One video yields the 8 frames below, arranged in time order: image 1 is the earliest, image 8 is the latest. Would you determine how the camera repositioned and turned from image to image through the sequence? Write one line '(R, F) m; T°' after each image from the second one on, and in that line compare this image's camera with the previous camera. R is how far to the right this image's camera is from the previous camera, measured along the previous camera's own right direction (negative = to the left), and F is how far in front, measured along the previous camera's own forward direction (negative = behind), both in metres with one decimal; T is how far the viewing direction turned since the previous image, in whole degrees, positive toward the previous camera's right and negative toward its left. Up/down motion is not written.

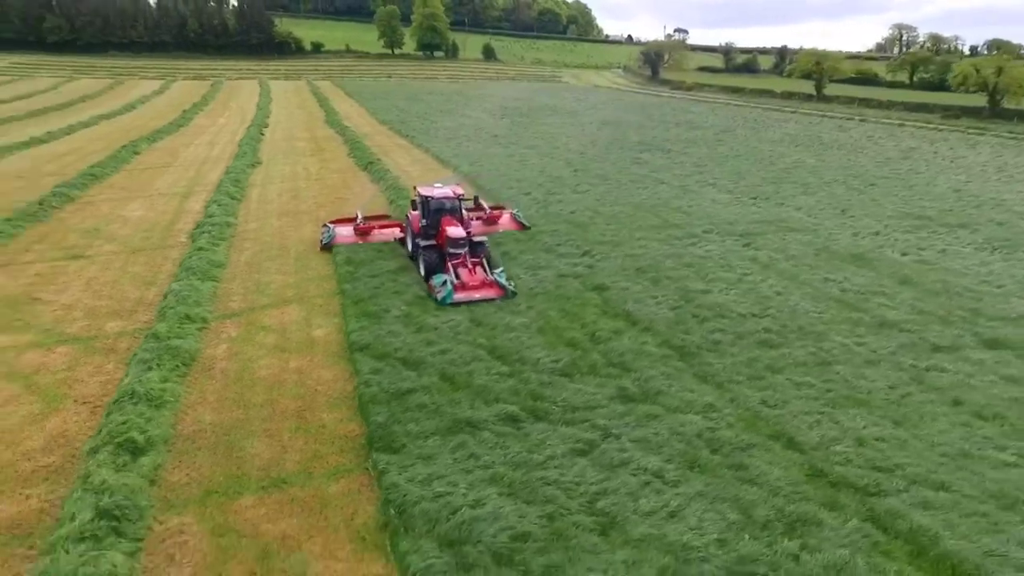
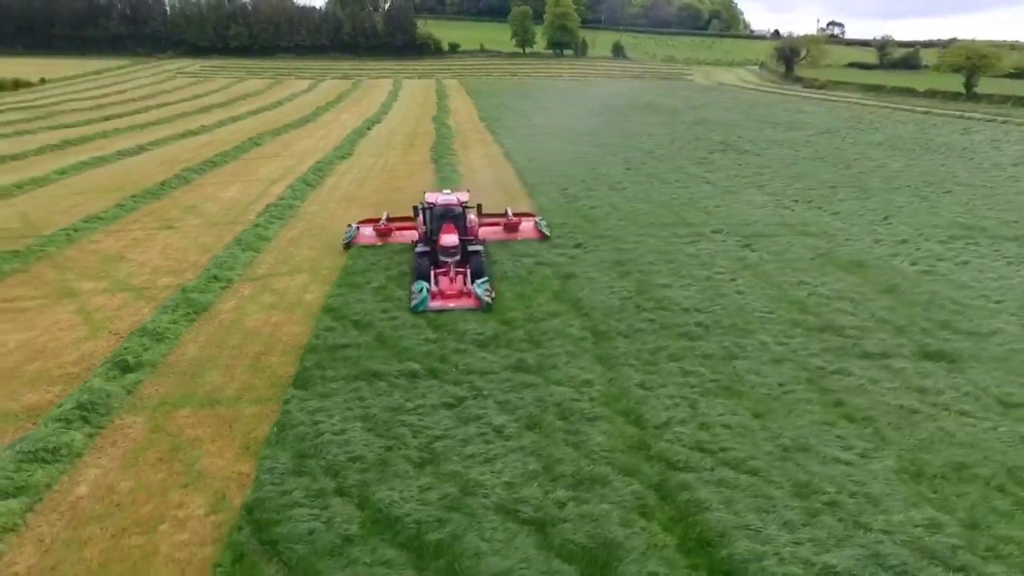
(+3.8, -0.9) m; -13°
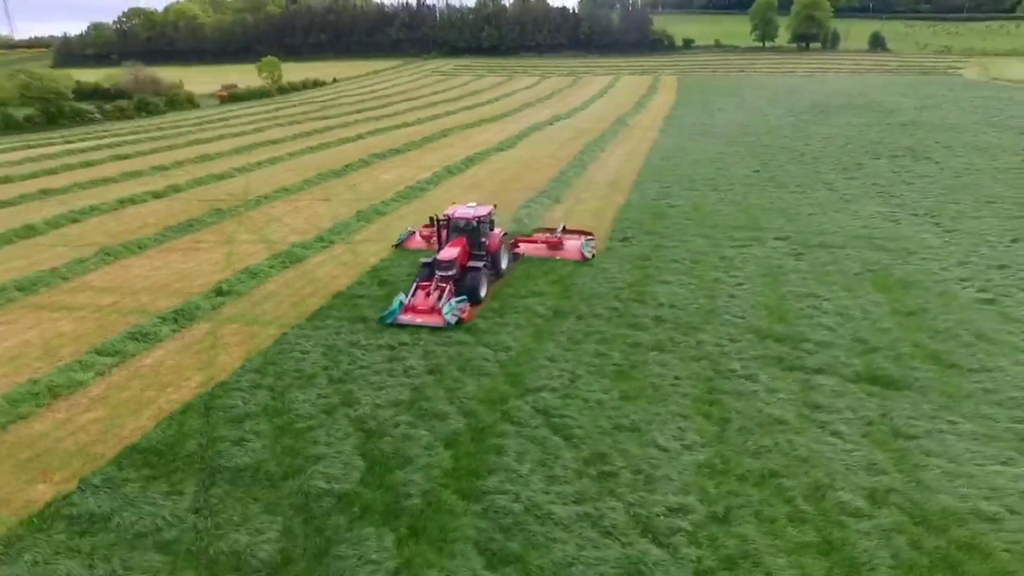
(+5.4, -0.7) m; -22°
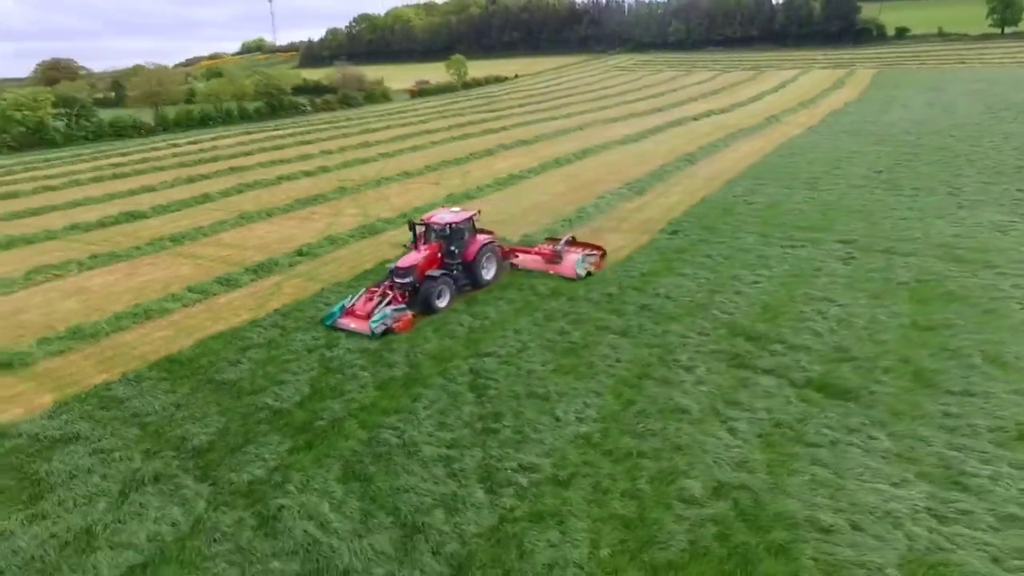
(+4.0, -0.2) m; -17°
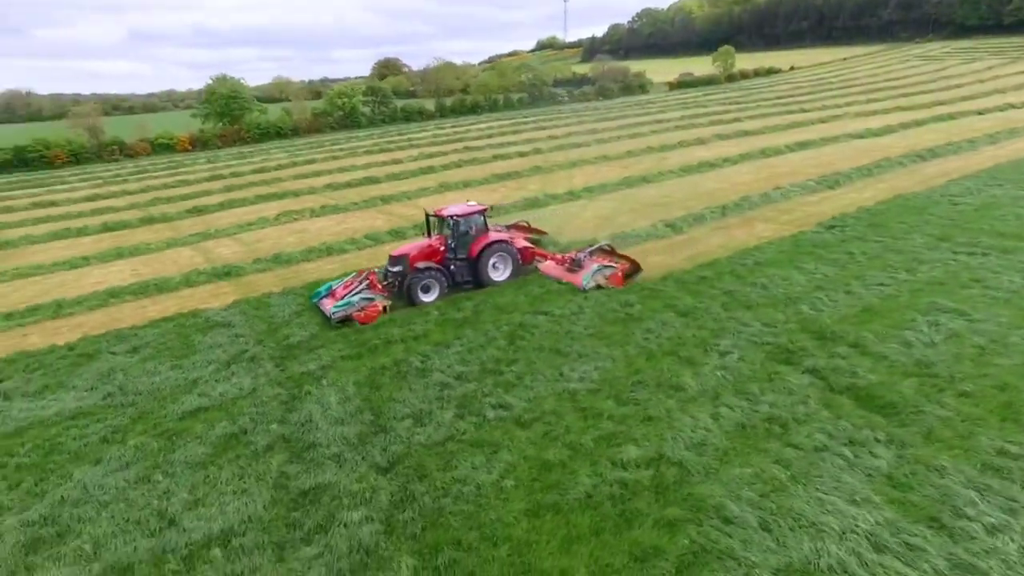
(+3.5, +0.2) m; -23°
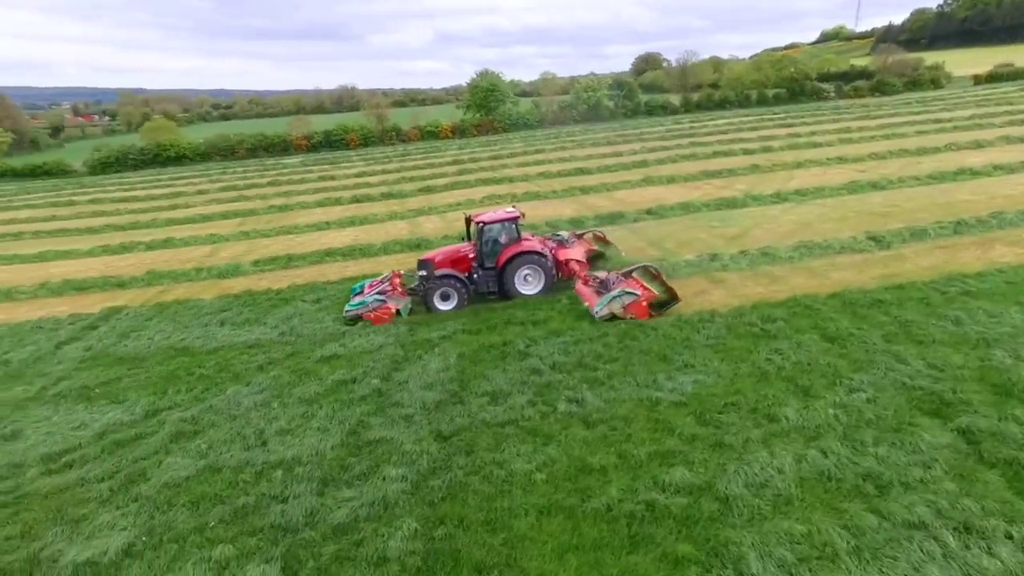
(+2.0, +0.5) m; -22°
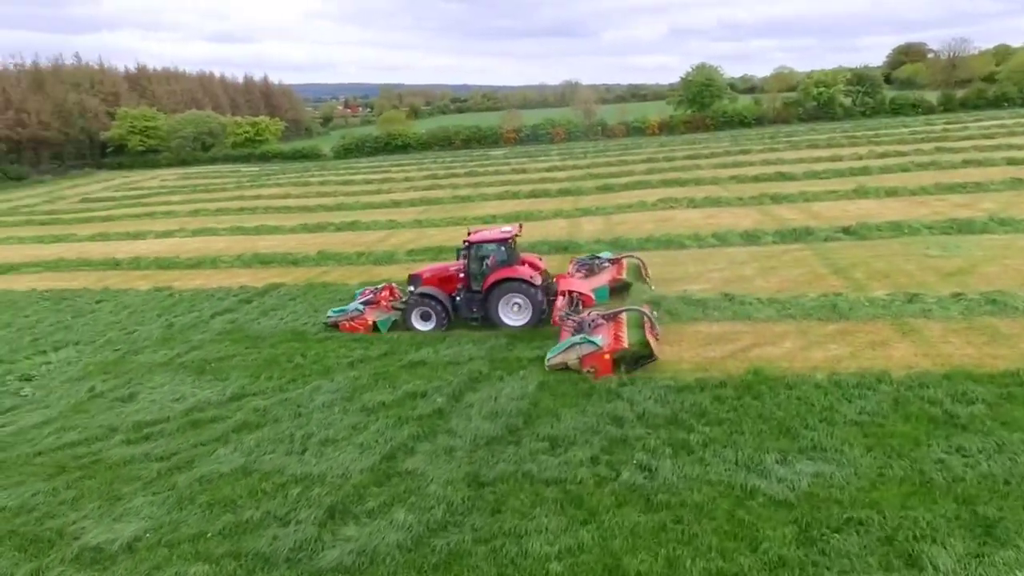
(+1.4, +1.6) m; -19°
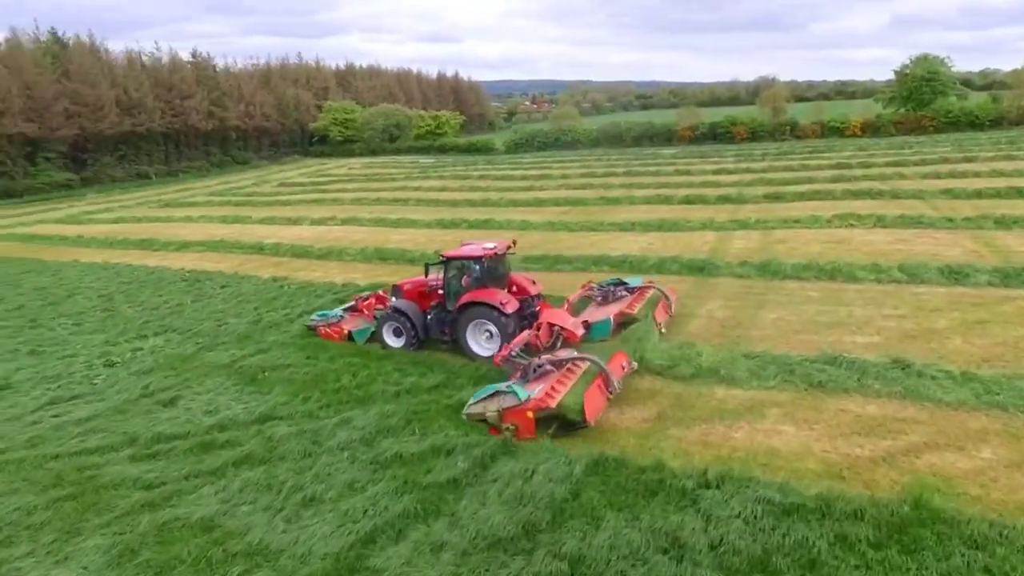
(+1.2, +2.2) m; -15°
